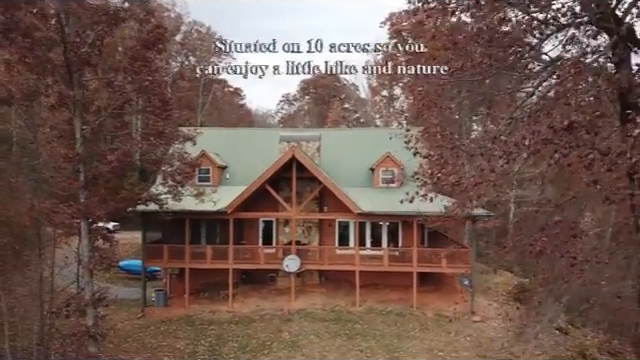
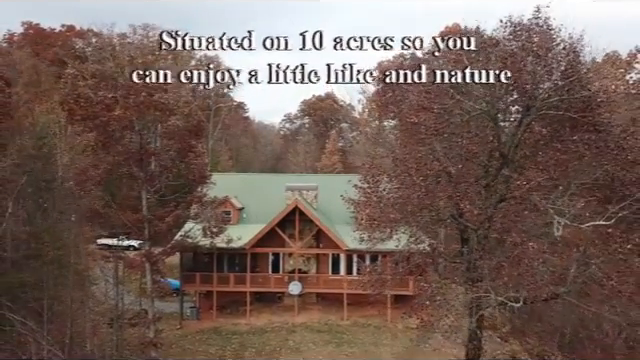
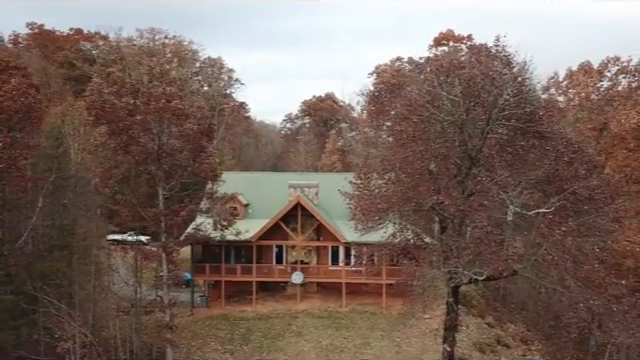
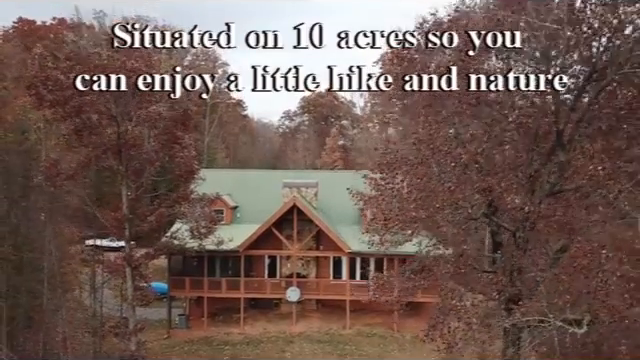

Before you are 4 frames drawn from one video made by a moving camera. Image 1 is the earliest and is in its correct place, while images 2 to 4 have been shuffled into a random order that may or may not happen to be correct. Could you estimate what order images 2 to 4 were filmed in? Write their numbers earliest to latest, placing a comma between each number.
4, 2, 3
